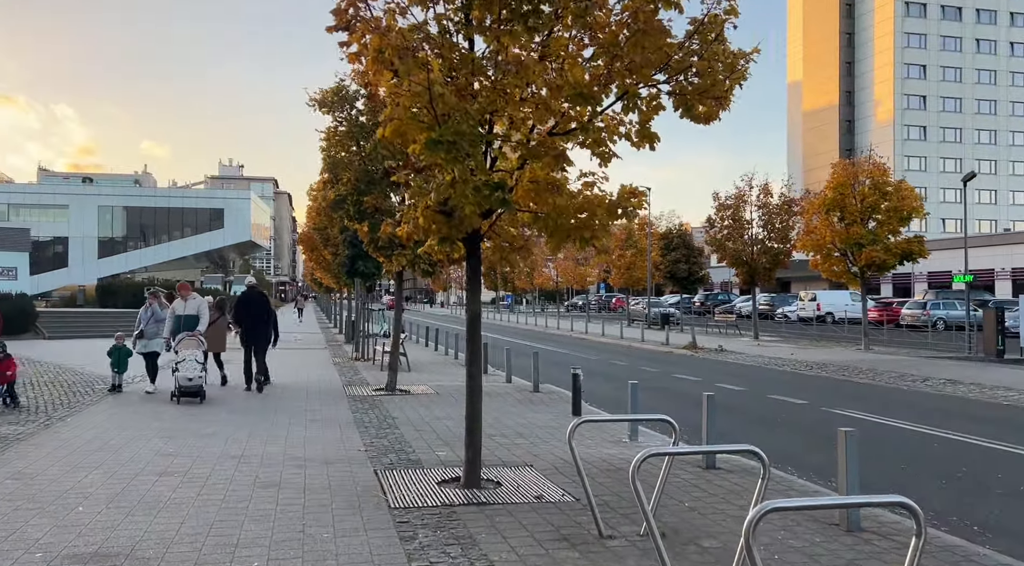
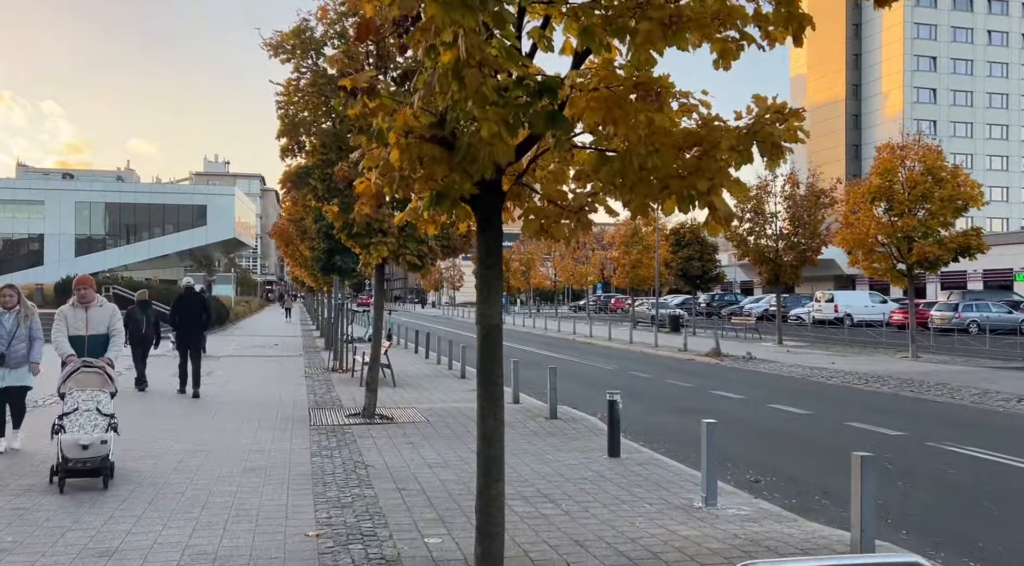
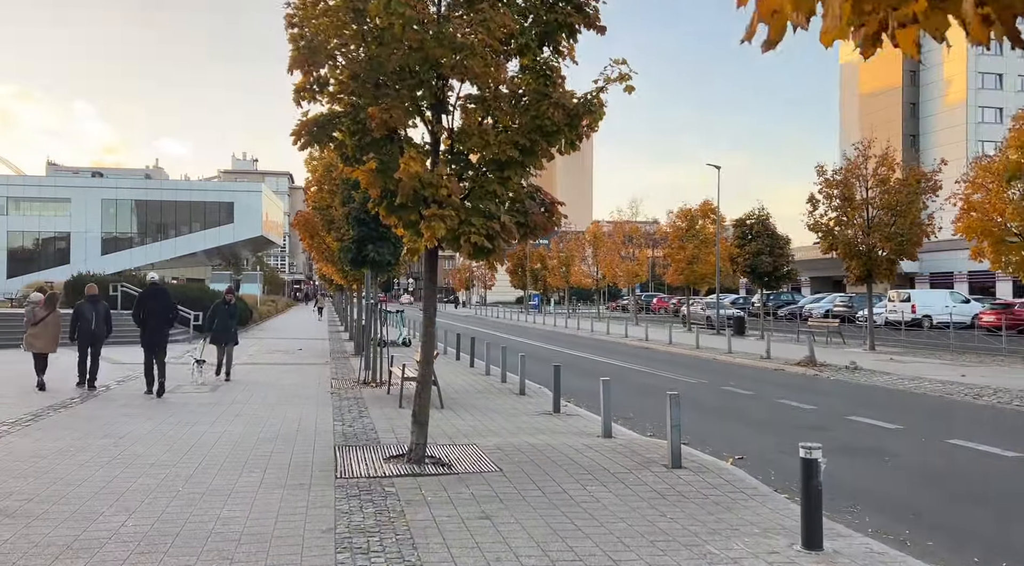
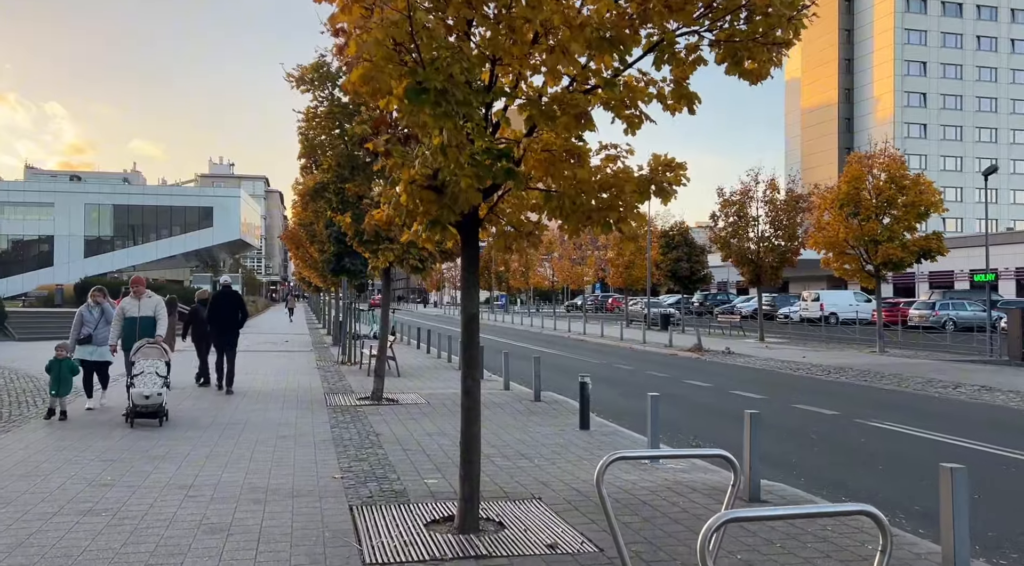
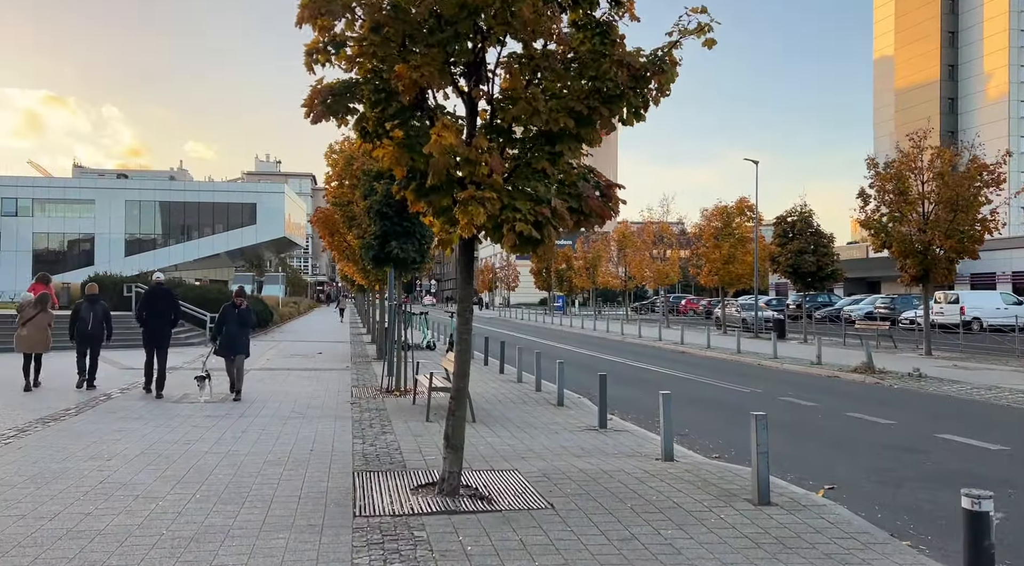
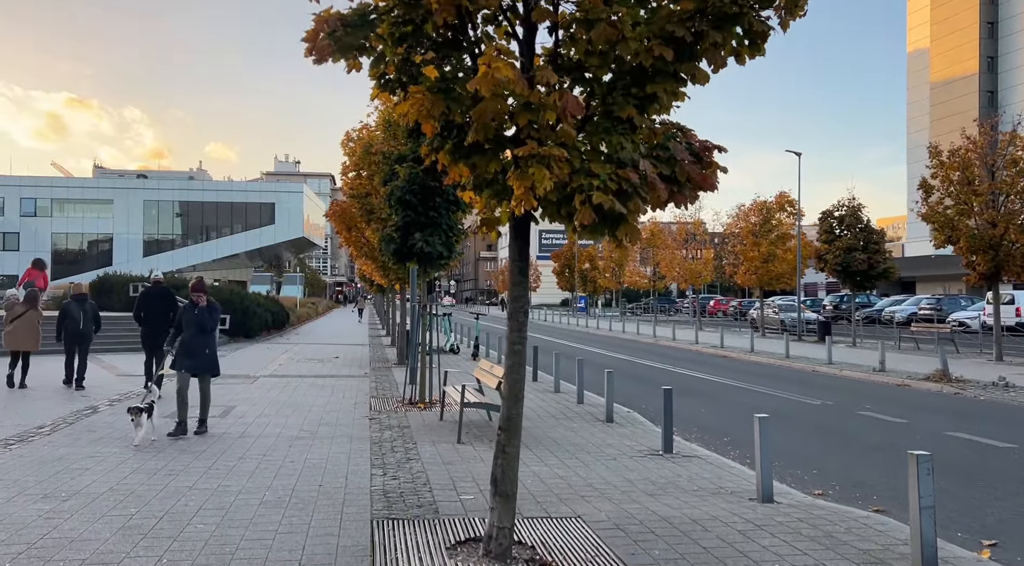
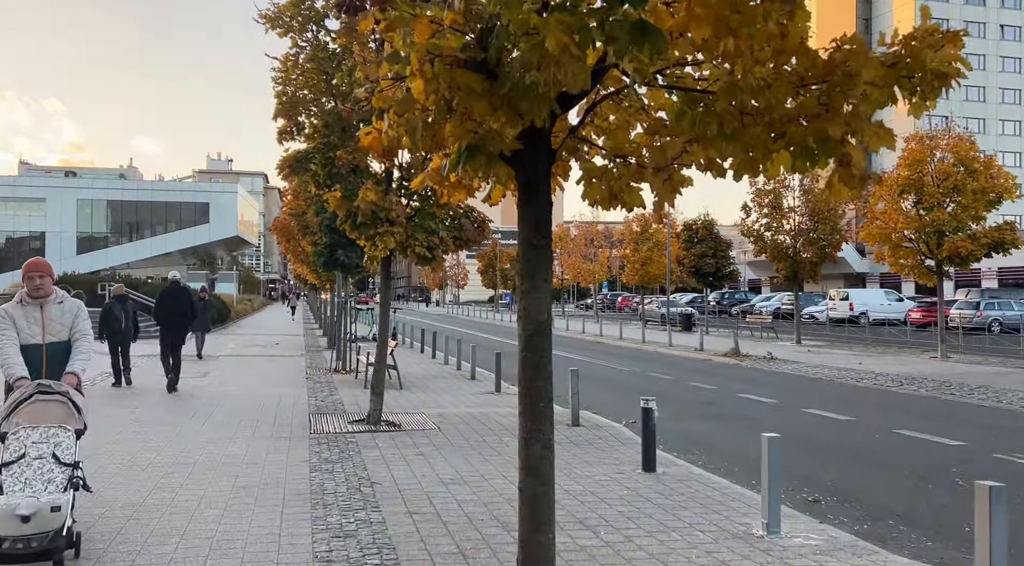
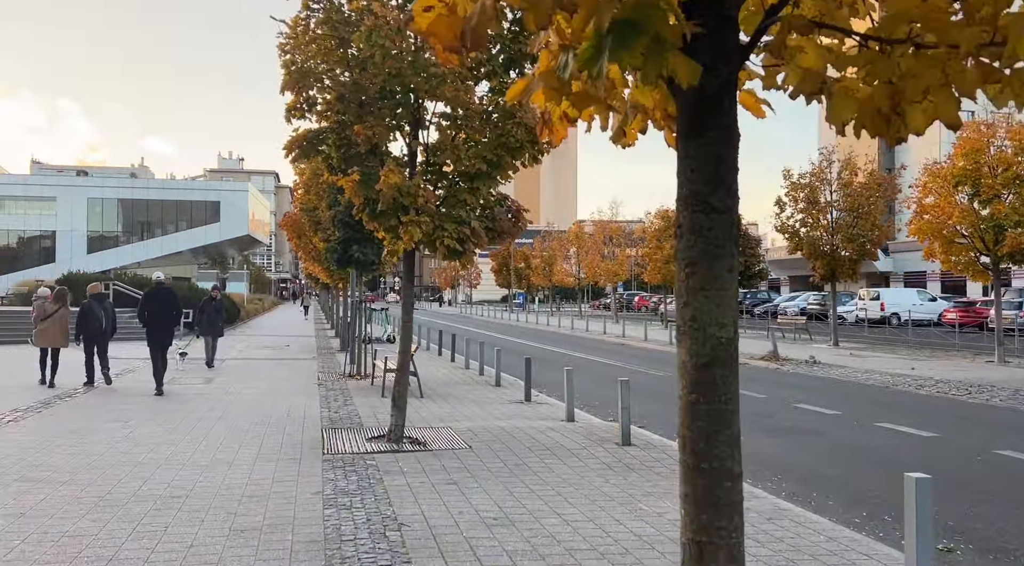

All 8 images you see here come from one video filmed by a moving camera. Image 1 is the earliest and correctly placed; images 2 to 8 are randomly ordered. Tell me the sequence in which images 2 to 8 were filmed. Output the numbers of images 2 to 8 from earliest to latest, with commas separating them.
4, 2, 7, 8, 3, 5, 6
